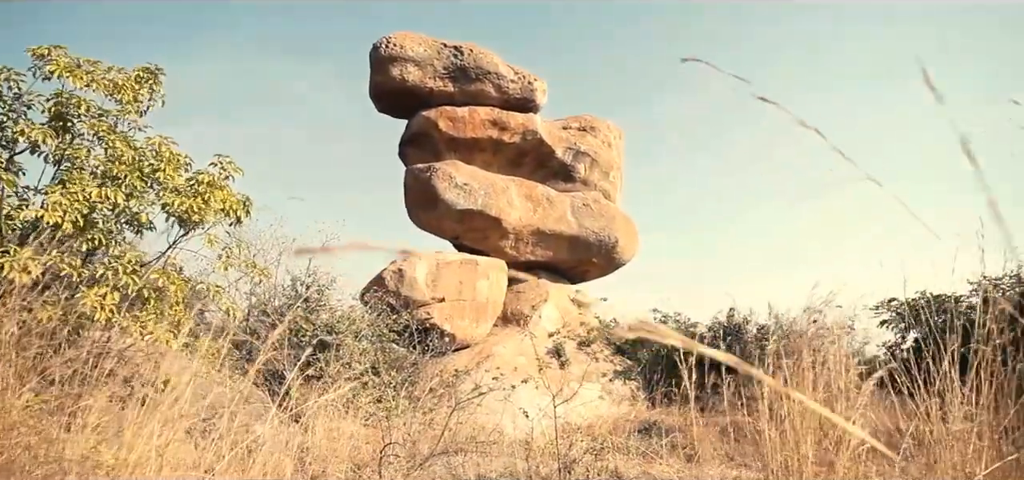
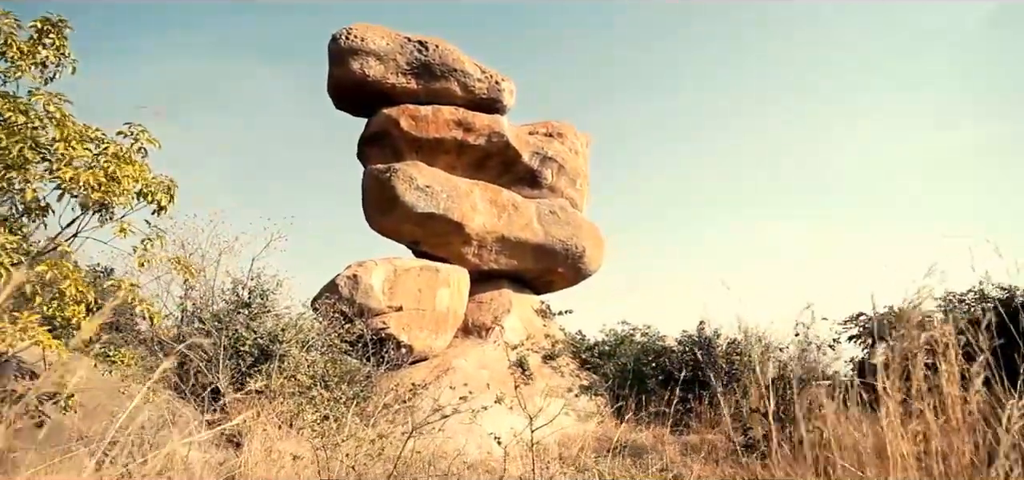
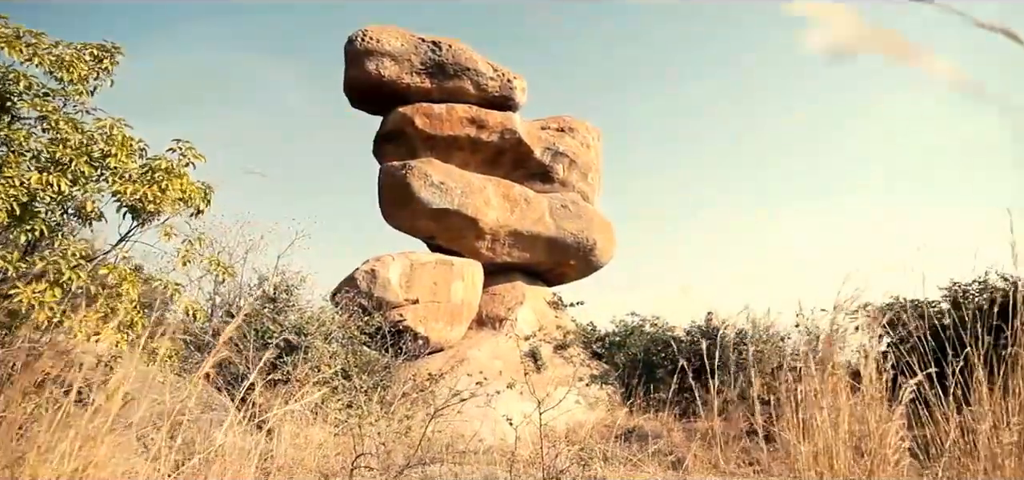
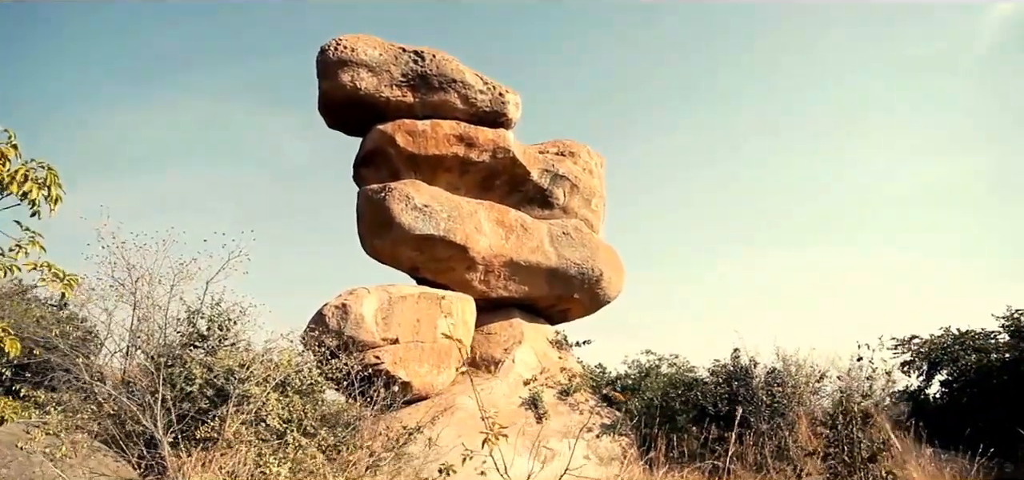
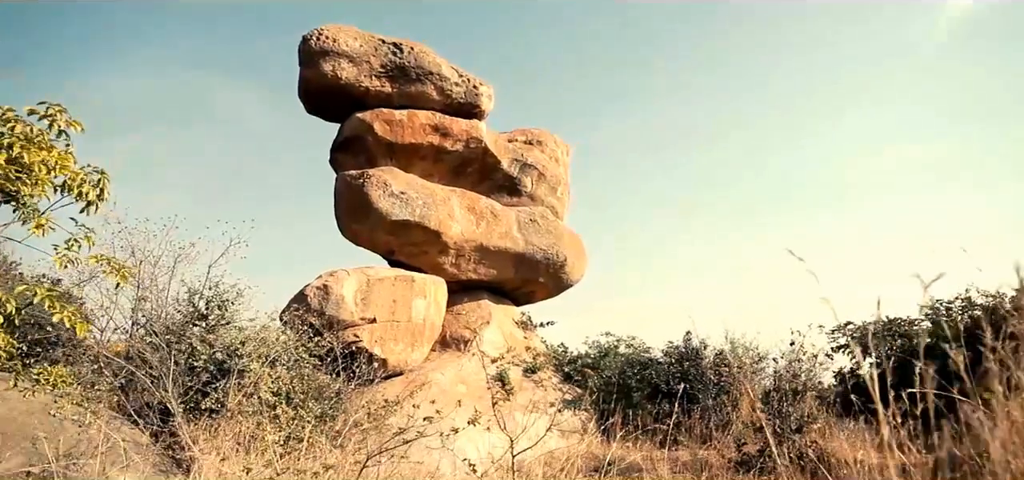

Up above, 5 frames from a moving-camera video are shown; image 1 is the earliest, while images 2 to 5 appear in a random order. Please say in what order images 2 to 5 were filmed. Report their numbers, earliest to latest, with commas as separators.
3, 2, 5, 4
